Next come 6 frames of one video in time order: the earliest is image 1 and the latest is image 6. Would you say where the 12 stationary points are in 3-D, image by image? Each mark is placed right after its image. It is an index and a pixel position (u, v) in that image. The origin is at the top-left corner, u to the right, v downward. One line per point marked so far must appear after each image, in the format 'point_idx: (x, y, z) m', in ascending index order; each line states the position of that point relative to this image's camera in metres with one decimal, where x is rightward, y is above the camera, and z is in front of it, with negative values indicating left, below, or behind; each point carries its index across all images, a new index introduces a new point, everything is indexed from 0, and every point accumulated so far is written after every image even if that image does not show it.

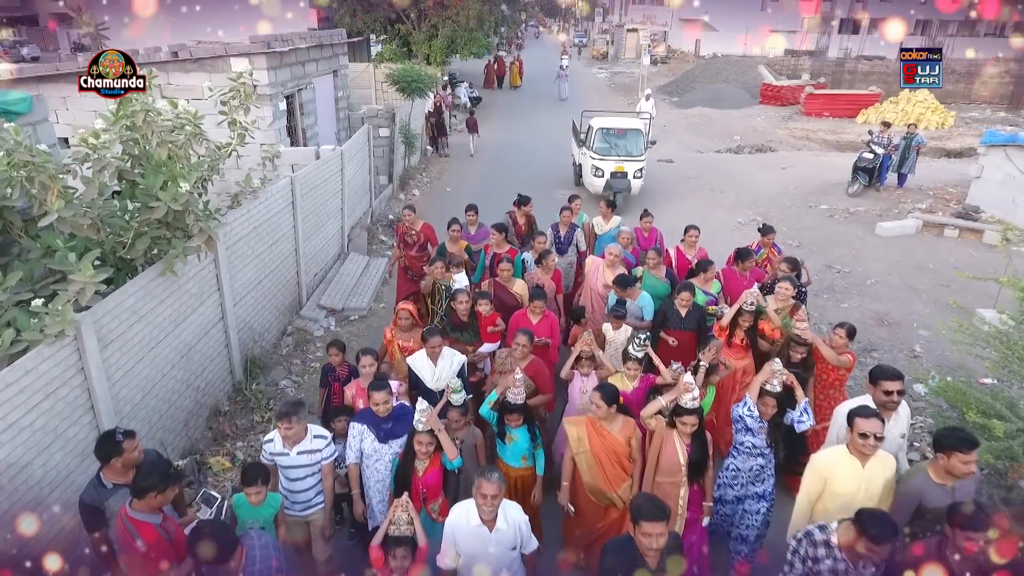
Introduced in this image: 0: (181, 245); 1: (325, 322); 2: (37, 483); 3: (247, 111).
0: (-2.5, +0.3, +4.8) m
1: (-2.2, -0.4, +7.5) m
2: (-2.7, -1.1, +3.6) m
3: (-2.5, +1.7, +6.1) m
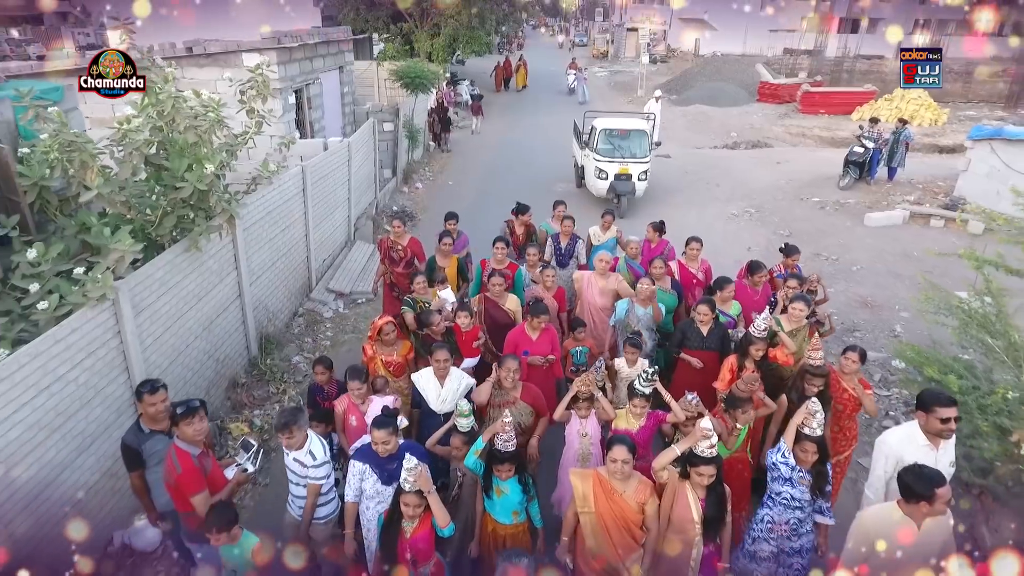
0: (-2.5, +0.5, +5.1) m
1: (-2.2, -0.2, +7.9) m
2: (-2.7, -0.9, +4.0) m
3: (-2.5, +1.9, +6.4) m
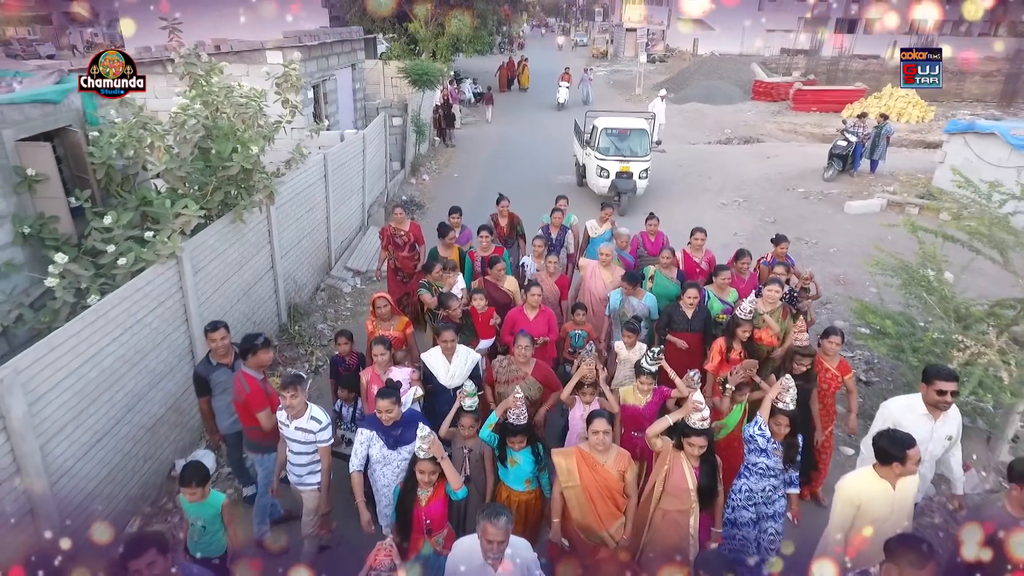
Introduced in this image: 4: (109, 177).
0: (-2.4, +0.8, +5.9) m
1: (-2.2, +0.1, +8.6) m
2: (-2.7, -0.6, +4.7) m
3: (-2.4, +2.2, +7.2) m
4: (-3.5, +1.0, +5.6) m
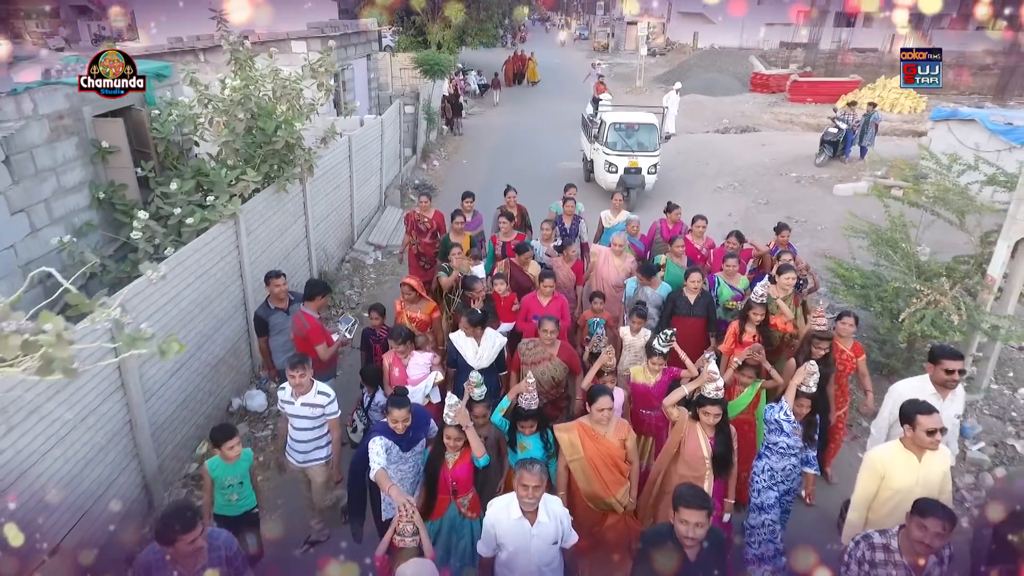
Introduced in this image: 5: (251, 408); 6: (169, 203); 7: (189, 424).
0: (-2.3, +1.2, +6.5) m
1: (-2.0, +0.5, +9.3) m
2: (-2.5, -0.2, +5.4) m
3: (-2.3, +2.6, +7.8) m
4: (-3.4, +1.3, +6.2) m
5: (-2.3, -1.1, +5.7) m
6: (-3.1, +0.8, +5.7) m
7: (-2.6, -1.1, +5.0) m
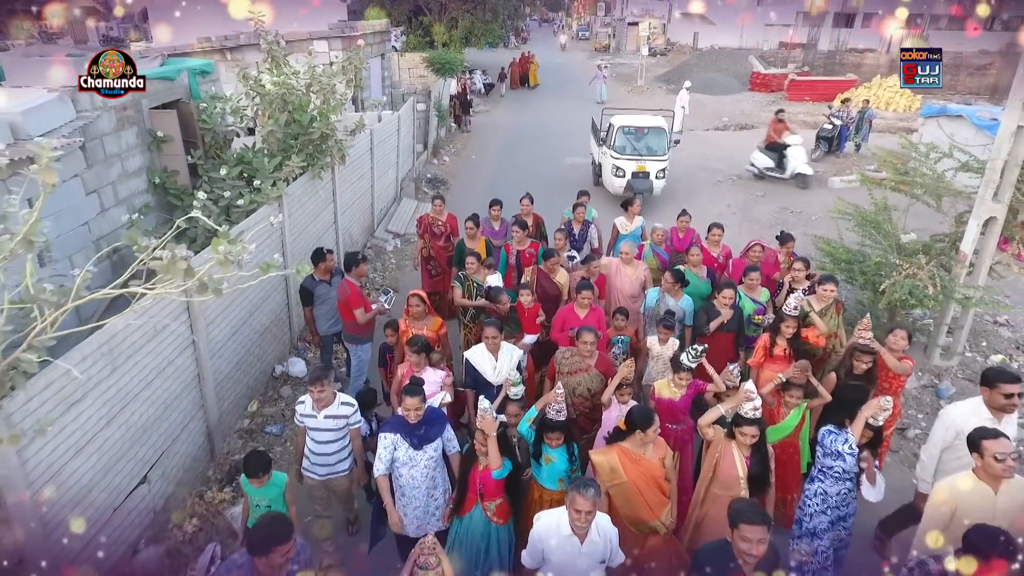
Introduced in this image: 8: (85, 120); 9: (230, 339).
0: (-2.1, +1.4, +7.1) m
1: (-1.9, +0.7, +9.9) m
2: (-2.3, 0.0, +5.9) m
3: (-2.1, +2.8, +8.4) m
4: (-3.2, +1.6, +6.8) m
5: (-2.2, -0.8, +6.3) m
6: (-2.9, +1.0, +6.3) m
7: (-2.4, -0.8, +5.6) m
8: (-3.5, +1.4, +5.2) m
9: (-2.4, -0.4, +5.3) m
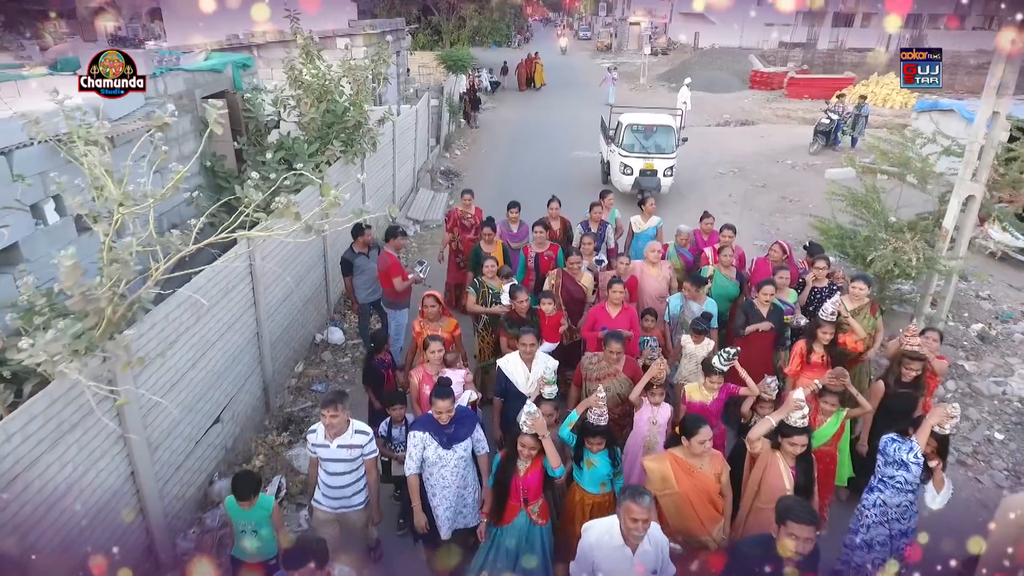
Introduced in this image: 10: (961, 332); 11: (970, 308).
0: (-1.9, +1.7, +7.7) m
1: (-1.6, +1.0, +10.4) m
2: (-2.1, +0.3, +6.5) m
3: (-1.9, +3.1, +9.0) m
4: (-3.0, +1.9, +7.4) m
5: (-1.9, -0.6, +6.8) m
6: (-2.7, +1.3, +6.8) m
7: (-2.2, -0.6, +6.2) m
8: (-3.3, +1.7, +5.8) m
9: (-2.2, -0.2, +5.9) m
10: (+5.0, -0.5, +7.0) m
11: (+5.4, -0.3, +7.4) m
